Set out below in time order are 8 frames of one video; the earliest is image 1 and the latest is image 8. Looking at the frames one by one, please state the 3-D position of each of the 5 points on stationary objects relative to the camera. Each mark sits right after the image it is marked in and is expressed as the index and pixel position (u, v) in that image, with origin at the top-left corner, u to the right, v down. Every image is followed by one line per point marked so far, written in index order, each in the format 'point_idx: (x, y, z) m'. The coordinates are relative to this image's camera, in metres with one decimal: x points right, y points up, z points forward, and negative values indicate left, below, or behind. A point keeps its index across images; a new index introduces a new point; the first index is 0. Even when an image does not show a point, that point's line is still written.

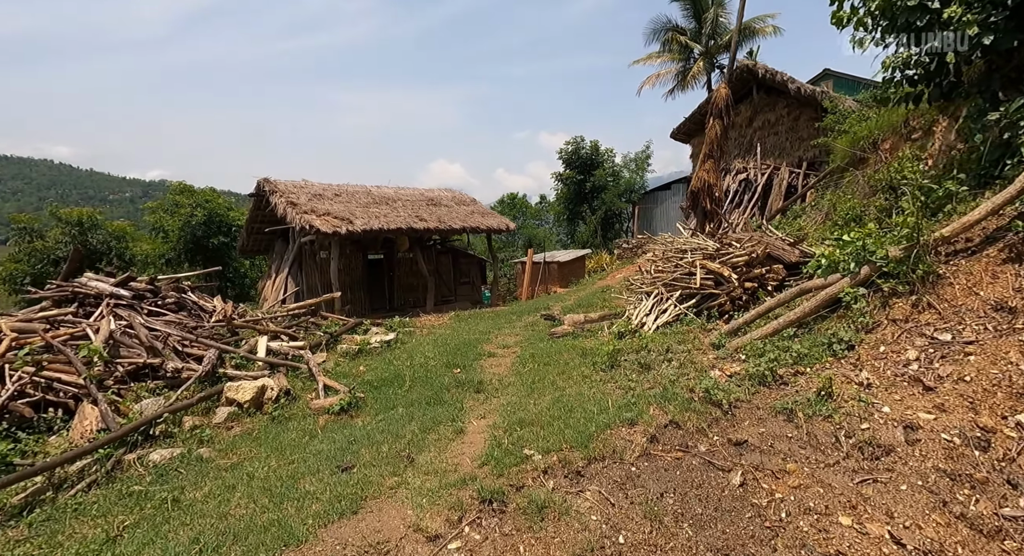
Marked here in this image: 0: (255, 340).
0: (-3.4, -0.8, +7.5) m
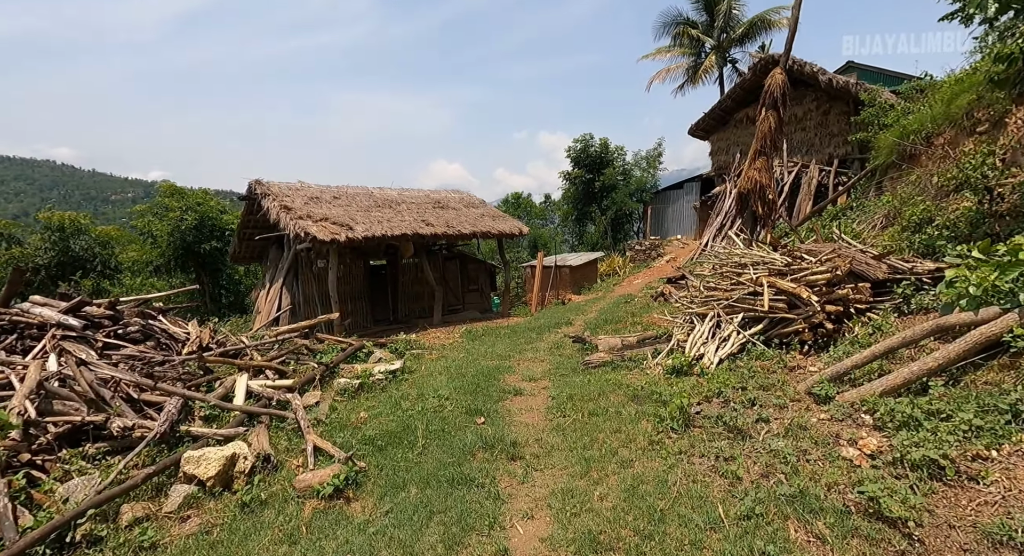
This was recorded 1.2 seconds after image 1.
0: (-3.0, -1.1, +6.2) m
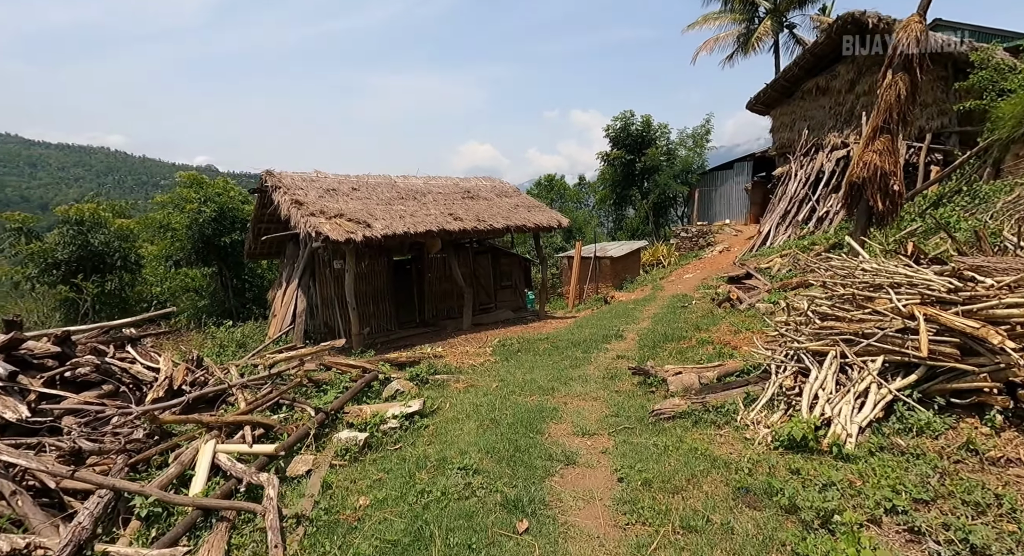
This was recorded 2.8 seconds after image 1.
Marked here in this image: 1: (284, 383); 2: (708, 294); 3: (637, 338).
0: (-2.6, -1.4, +4.7) m
1: (-2.7, -1.2, +6.8) m
2: (+4.5, -0.6, +13.3) m
3: (+2.2, -1.1, +9.9) m
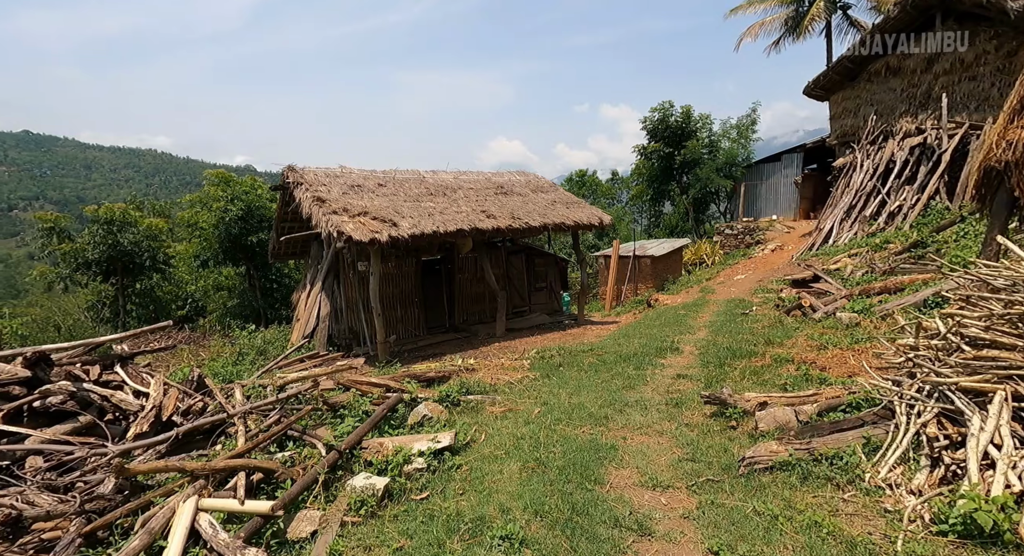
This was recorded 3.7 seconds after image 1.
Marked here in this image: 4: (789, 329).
0: (-2.2, -1.5, +3.8) m
1: (-2.2, -1.3, +5.8) m
2: (+5.3, -0.6, +11.9) m
3: (+2.8, -1.2, +8.7) m
4: (+4.4, -0.9, +9.3) m
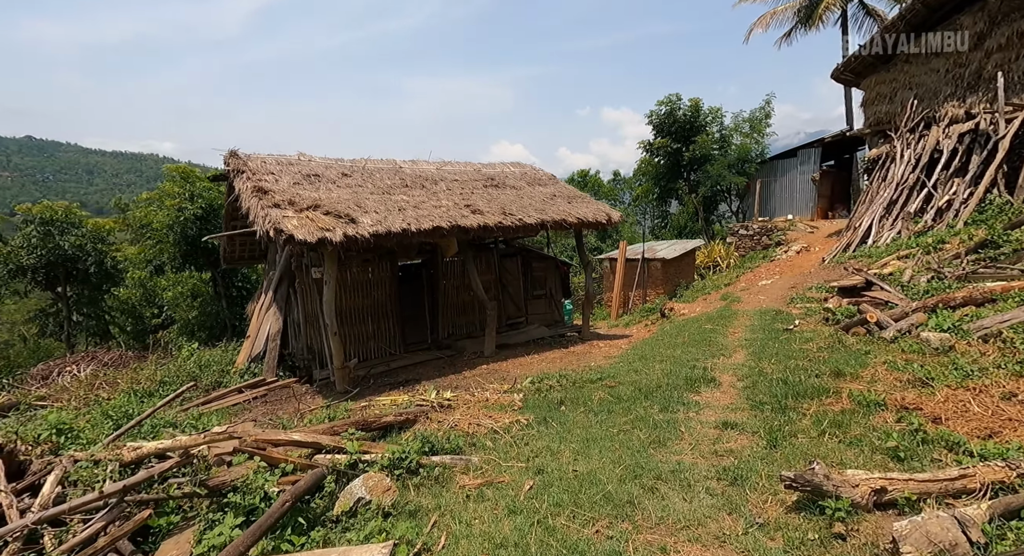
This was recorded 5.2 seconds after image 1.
0: (-2.4, -1.6, +1.7) m
1: (-2.4, -1.4, +3.8) m
2: (+5.2, -0.7, +9.9) m
3: (+2.6, -1.3, +6.6) m
4: (+4.3, -1.0, +7.2) m
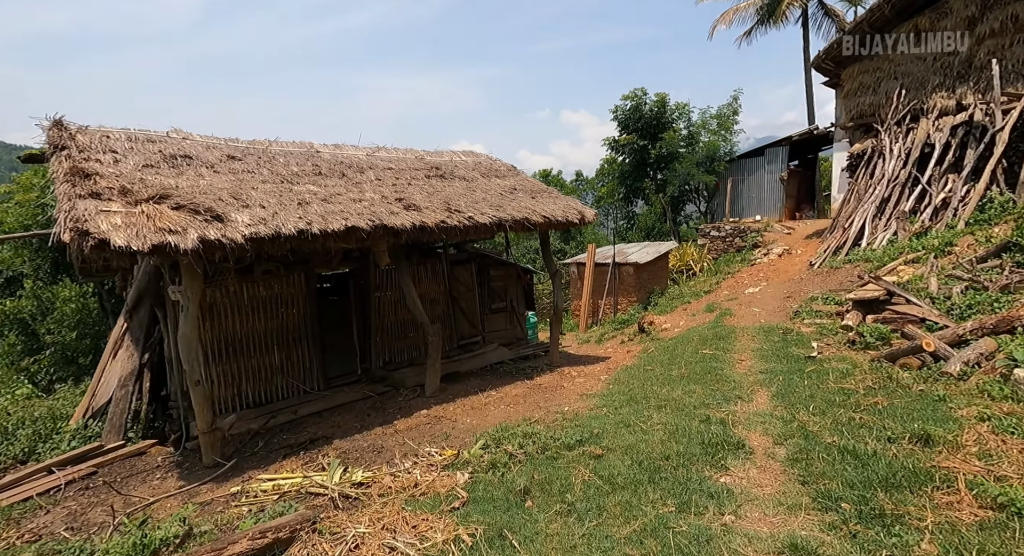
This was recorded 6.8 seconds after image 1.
0: (-2.5, -1.8, -0.7) m
1: (-2.6, -1.6, +1.3) m
2: (+4.5, -0.9, +7.9) m
3: (+2.2, -1.5, +4.5) m
4: (+3.8, -1.2, +5.2) m
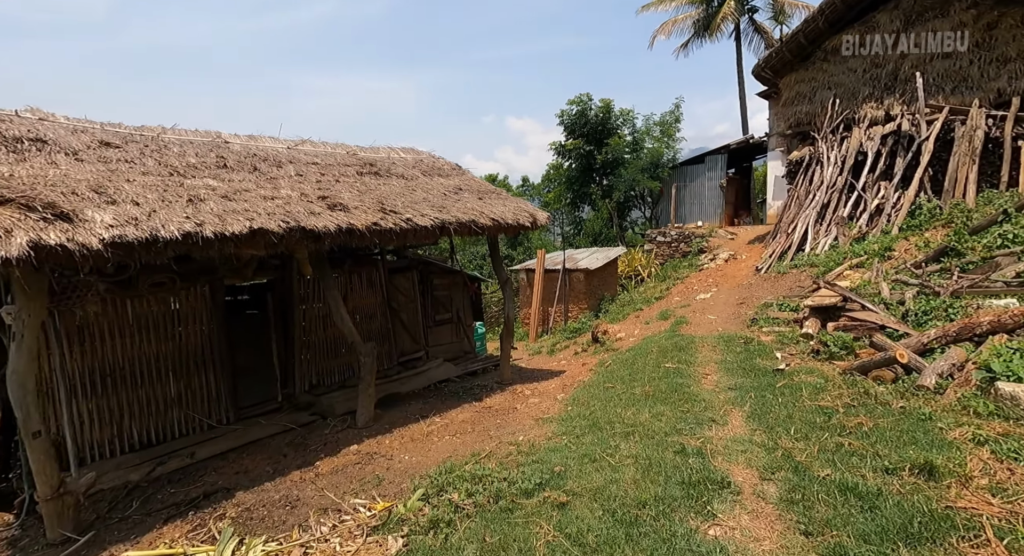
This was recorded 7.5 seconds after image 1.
0: (-2.4, -1.9, -1.8) m
1: (-2.7, -1.7, +0.2) m
2: (+3.8, -1.0, +7.4) m
3: (+1.8, -1.5, +3.8) m
4: (+3.3, -1.2, +4.6) m
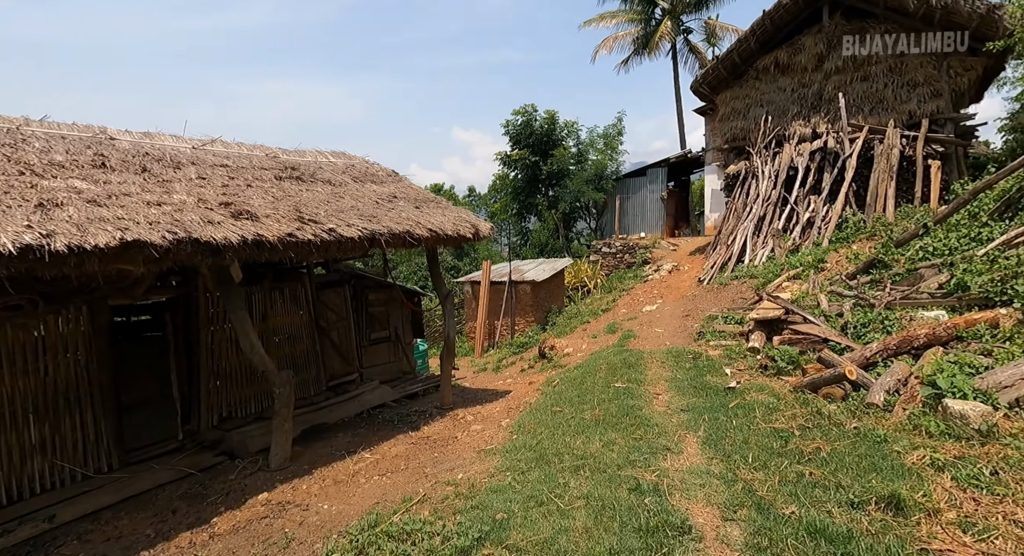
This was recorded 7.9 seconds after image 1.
0: (-2.2, -1.9, -2.7) m
1: (-2.7, -1.8, -0.7) m
2: (+3.1, -1.2, +7.1) m
3: (+1.5, -1.7, +3.3) m
4: (+2.9, -1.4, +4.3) m
